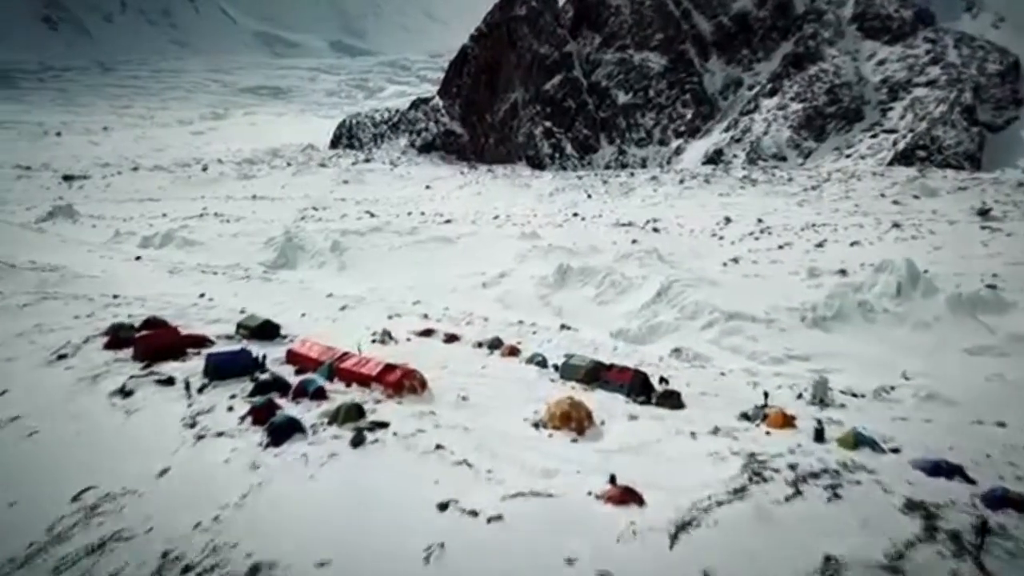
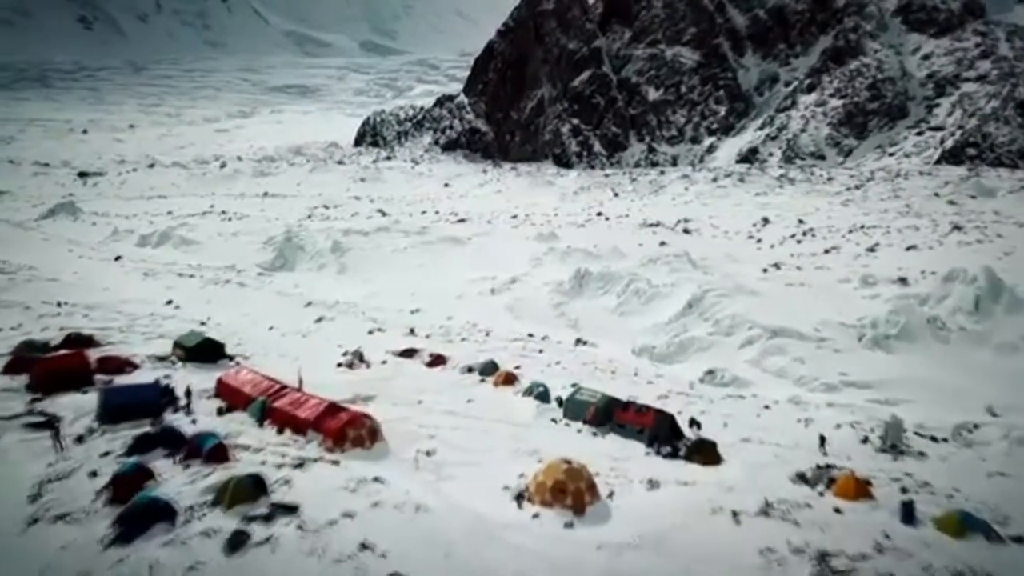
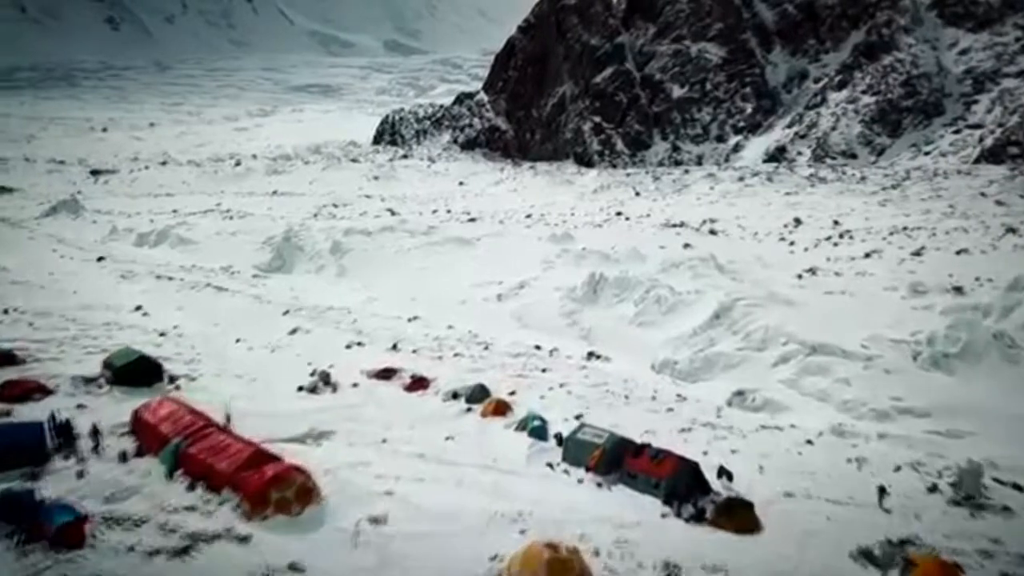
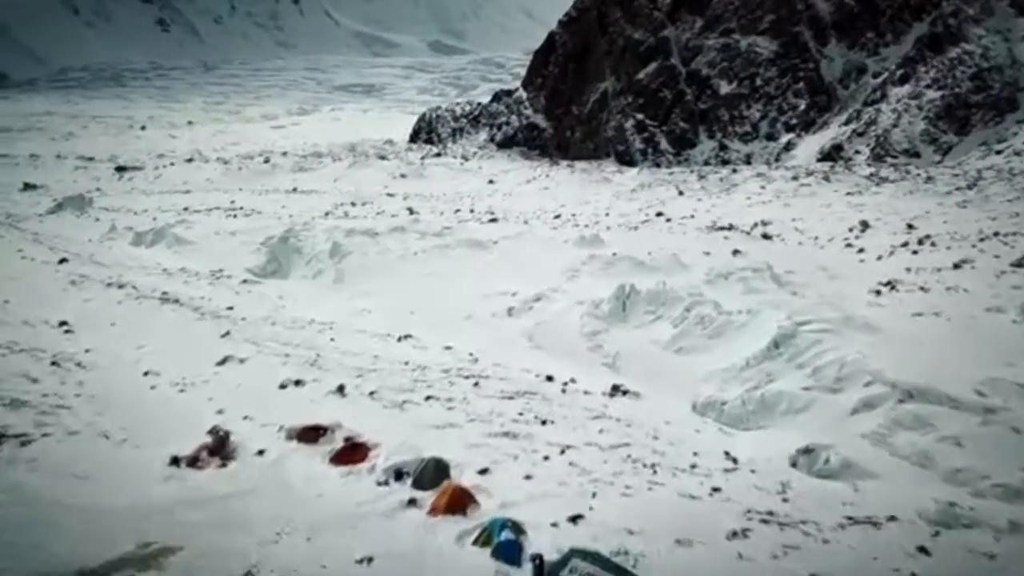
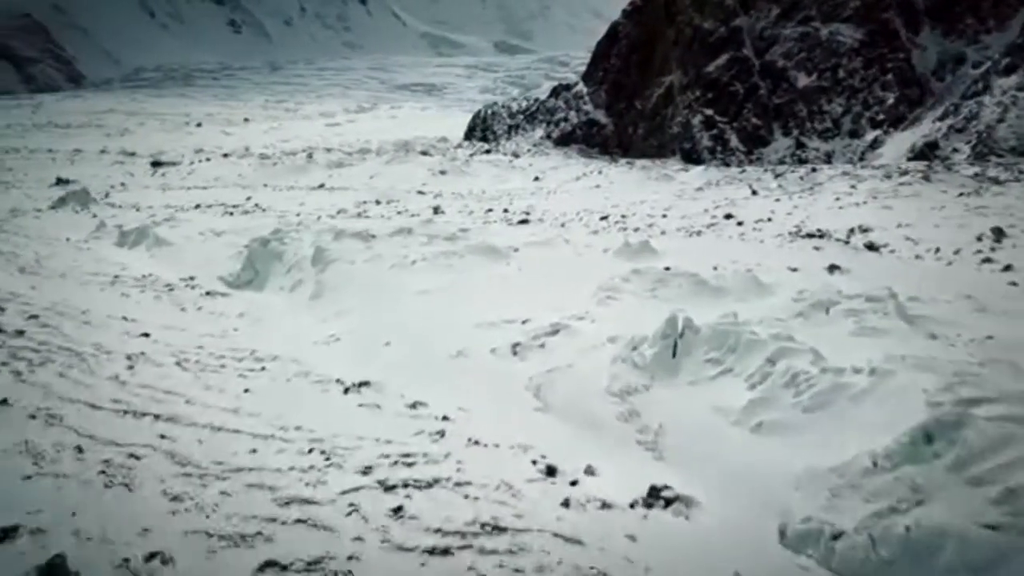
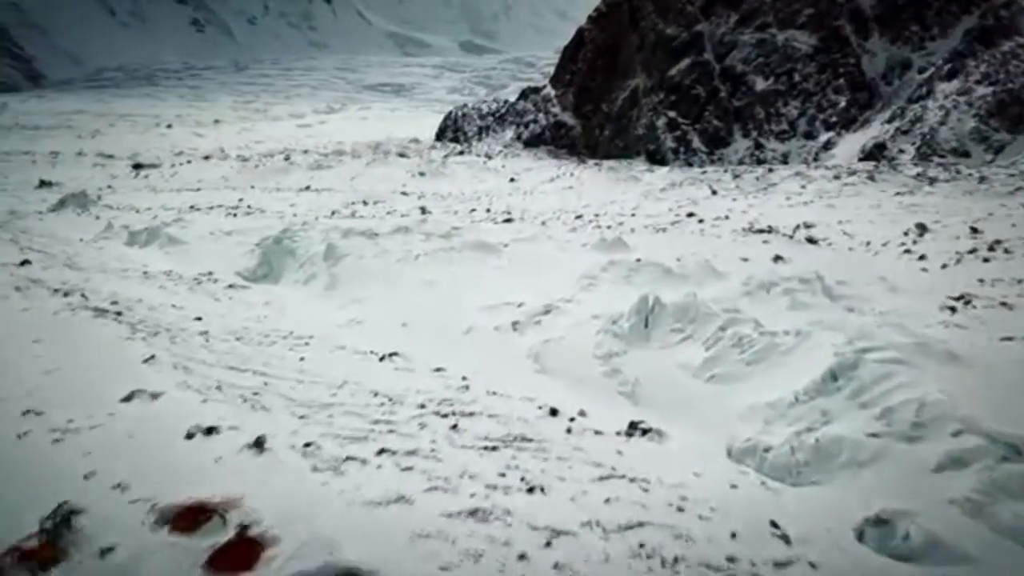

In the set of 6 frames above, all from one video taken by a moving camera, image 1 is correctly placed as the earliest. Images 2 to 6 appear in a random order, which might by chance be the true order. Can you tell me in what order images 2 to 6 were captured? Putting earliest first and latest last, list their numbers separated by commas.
2, 3, 4, 6, 5
